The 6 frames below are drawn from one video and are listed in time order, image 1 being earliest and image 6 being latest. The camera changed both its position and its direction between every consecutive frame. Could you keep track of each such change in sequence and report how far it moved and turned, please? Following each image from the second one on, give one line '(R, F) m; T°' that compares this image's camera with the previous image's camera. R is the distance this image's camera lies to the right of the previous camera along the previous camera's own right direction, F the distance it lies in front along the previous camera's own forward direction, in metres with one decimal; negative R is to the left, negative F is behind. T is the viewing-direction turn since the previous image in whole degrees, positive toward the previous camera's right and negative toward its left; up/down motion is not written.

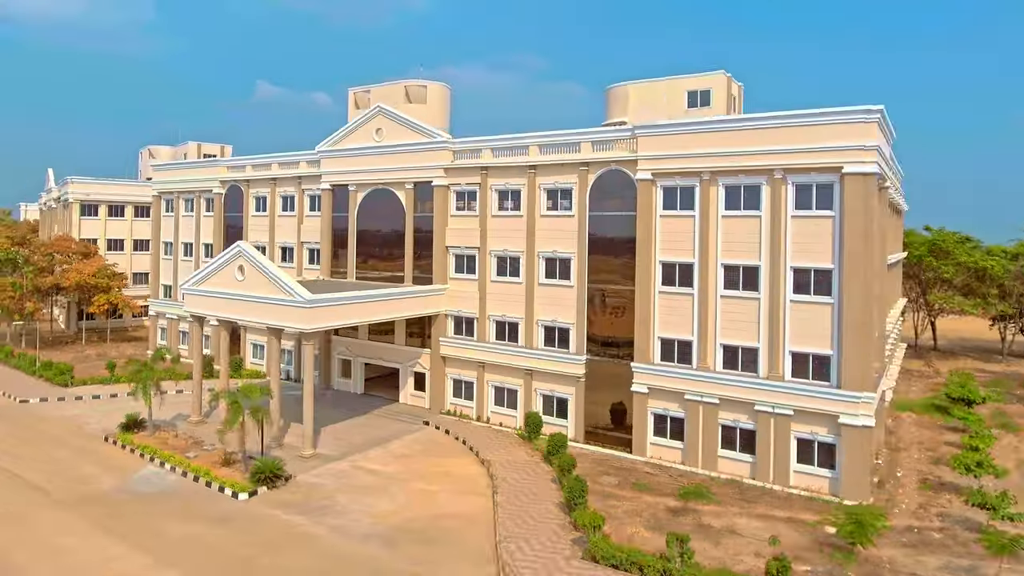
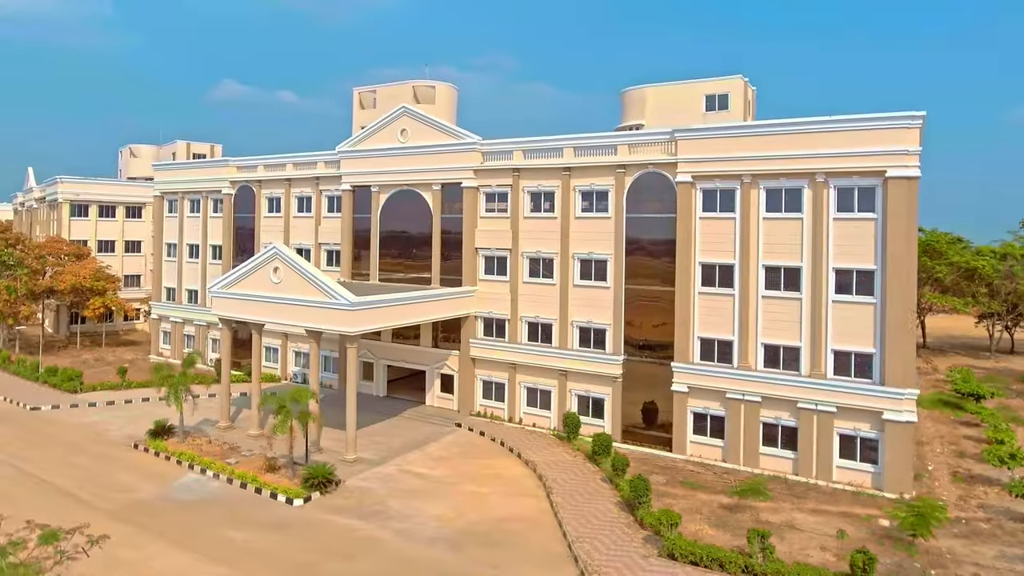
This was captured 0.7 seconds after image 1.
(-2.8, 0.0) m; +3°
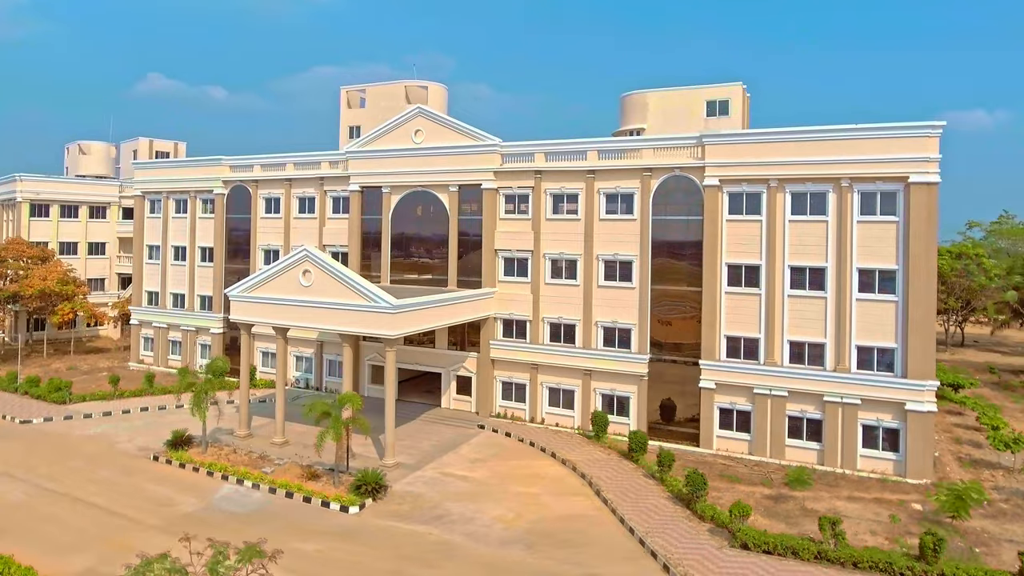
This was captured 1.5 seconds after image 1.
(-3.7, 0.0) m; +5°
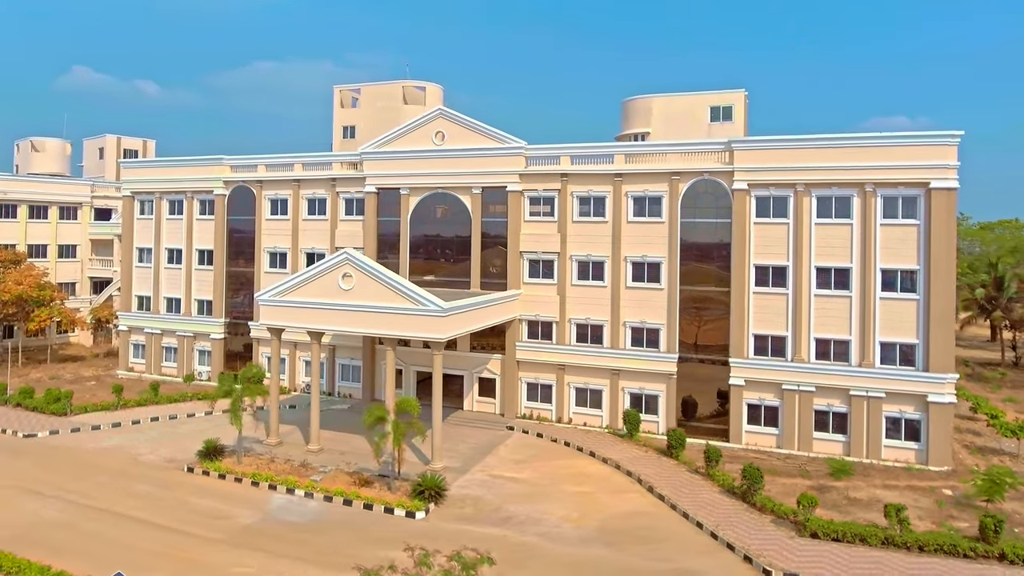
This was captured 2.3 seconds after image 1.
(-3.7, 0.0) m; +5°
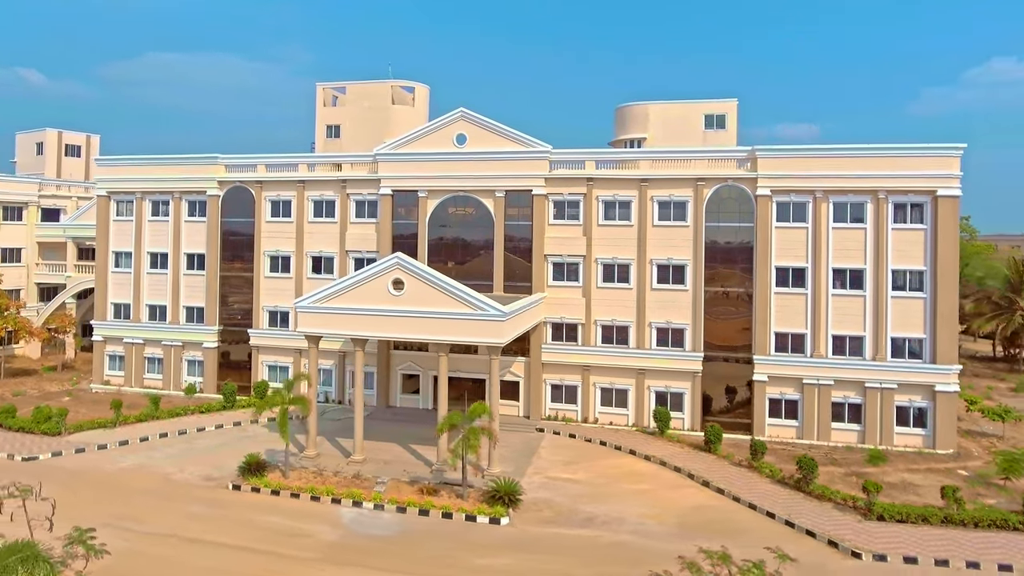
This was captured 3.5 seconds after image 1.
(-5.1, +0.2) m; +8°
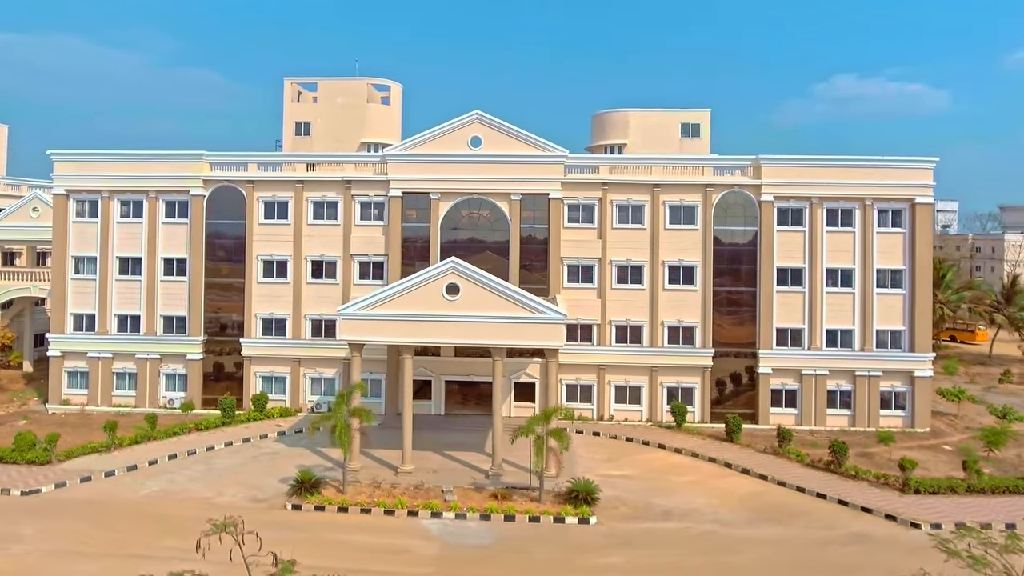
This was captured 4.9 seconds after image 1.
(-6.2, +0.4) m; +10°
